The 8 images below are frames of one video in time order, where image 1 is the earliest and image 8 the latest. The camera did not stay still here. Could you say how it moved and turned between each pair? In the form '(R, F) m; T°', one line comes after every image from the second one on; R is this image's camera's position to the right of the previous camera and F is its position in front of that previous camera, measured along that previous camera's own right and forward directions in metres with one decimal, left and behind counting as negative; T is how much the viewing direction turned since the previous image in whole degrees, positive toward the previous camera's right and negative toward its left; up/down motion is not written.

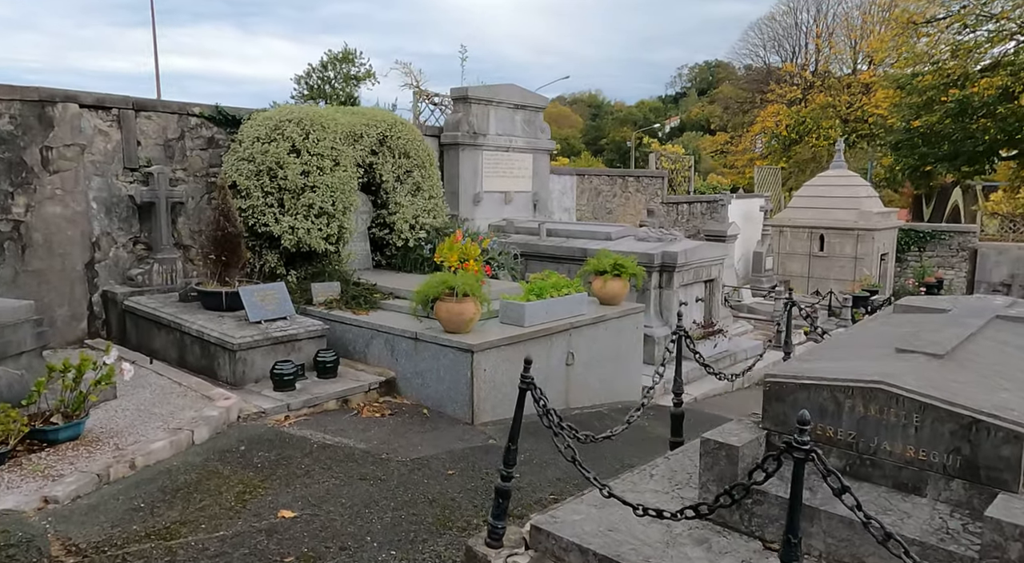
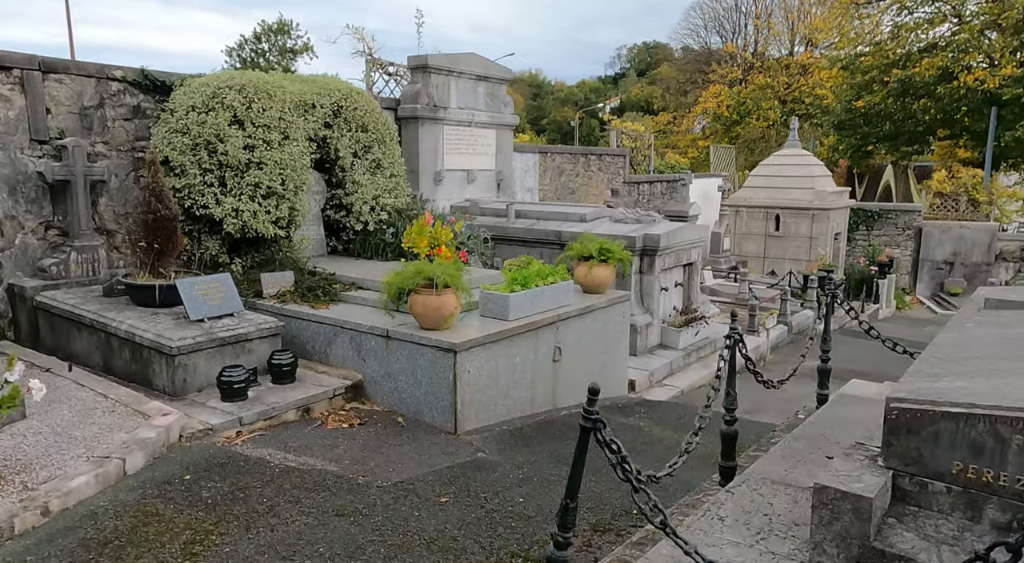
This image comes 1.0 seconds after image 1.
(-0.3, +0.8) m; +4°
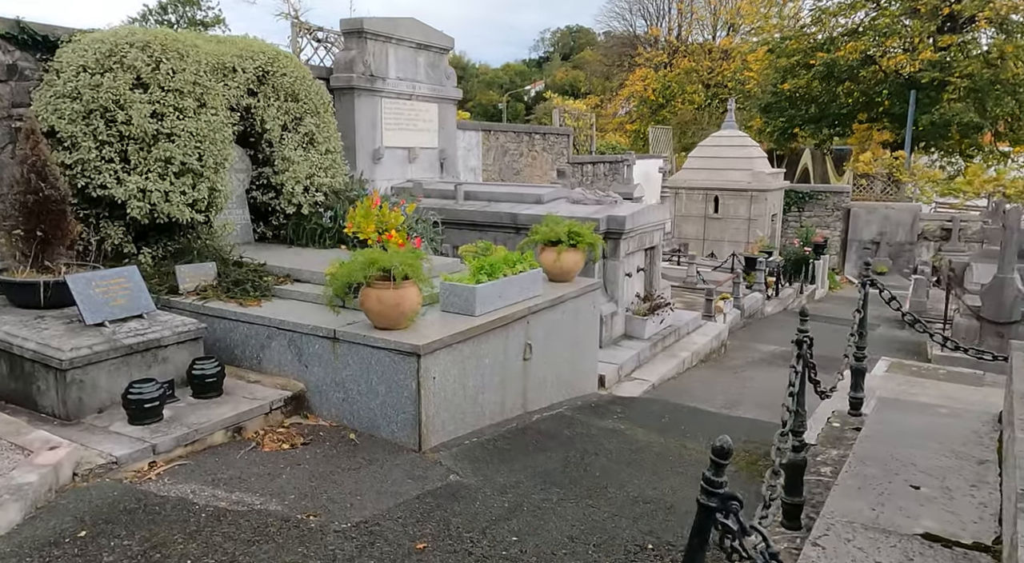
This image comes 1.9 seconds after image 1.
(-0.3, +0.8) m; +5°
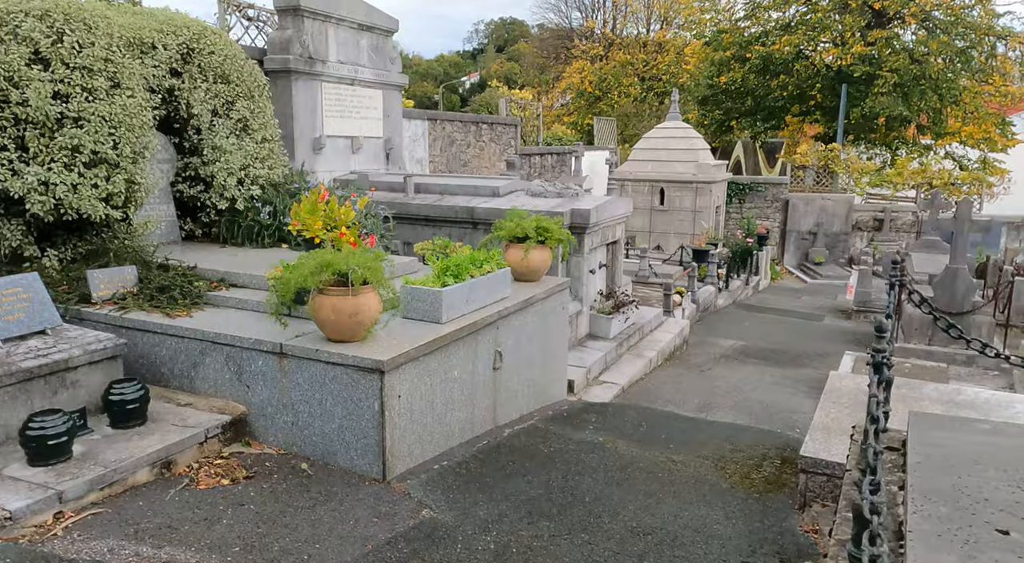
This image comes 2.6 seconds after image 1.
(-0.2, +0.6) m; +5°
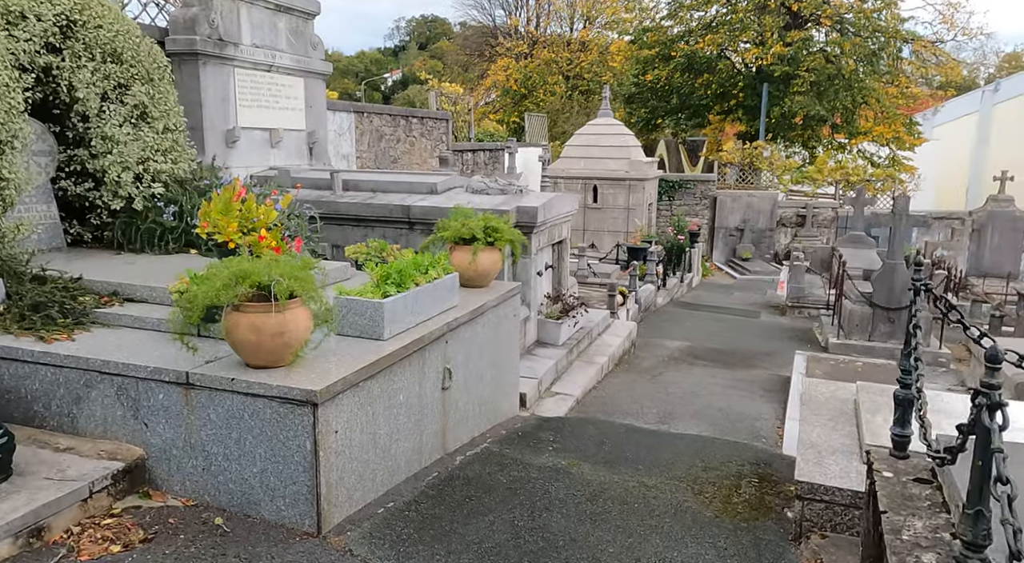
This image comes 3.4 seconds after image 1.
(-0.1, +0.6) m; +5°
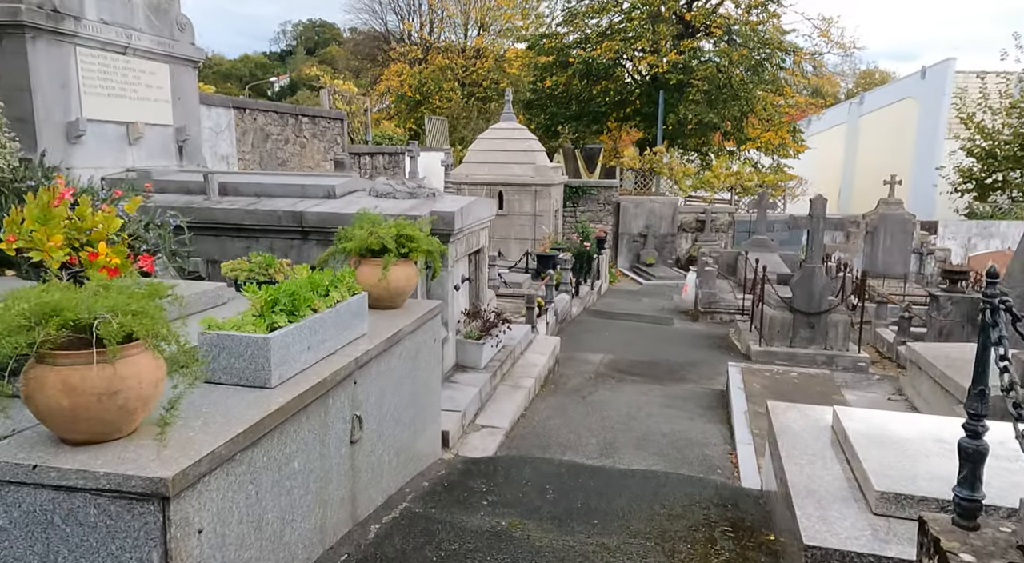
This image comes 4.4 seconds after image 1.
(-0.1, +0.9) m; +7°
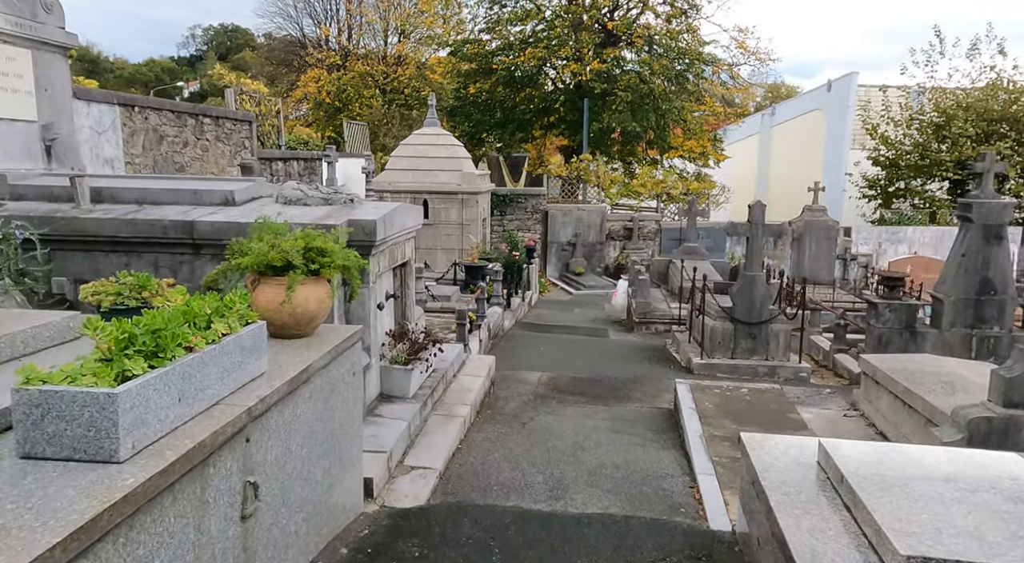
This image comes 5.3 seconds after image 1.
(0.0, +0.7) m; +5°
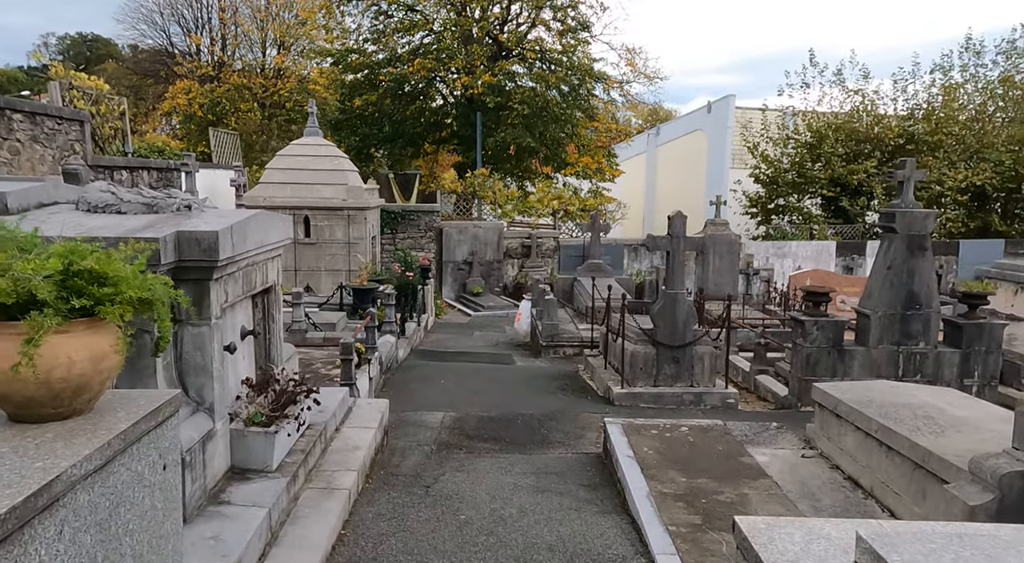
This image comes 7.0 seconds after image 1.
(0.0, +1.4) m; +8°
